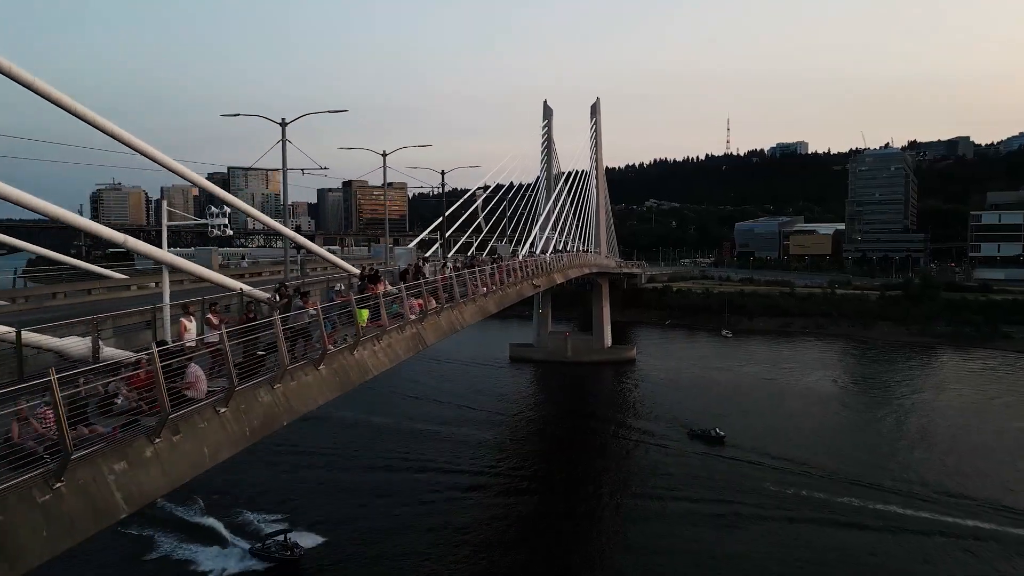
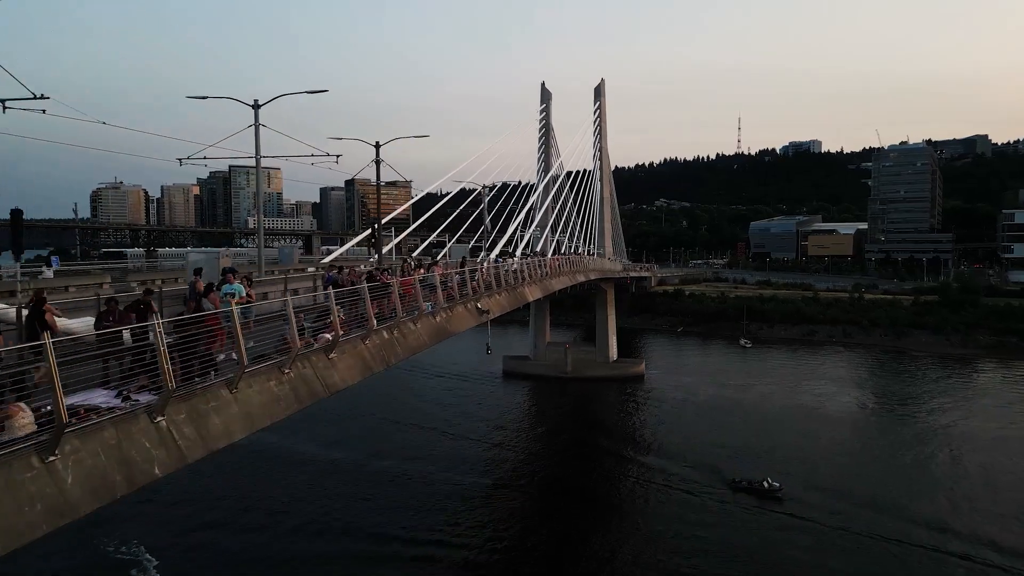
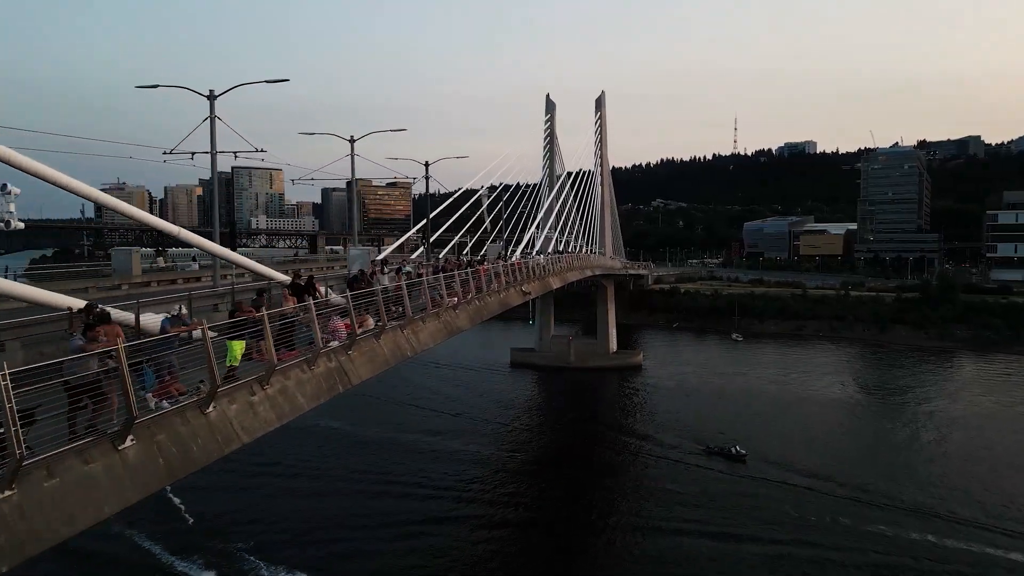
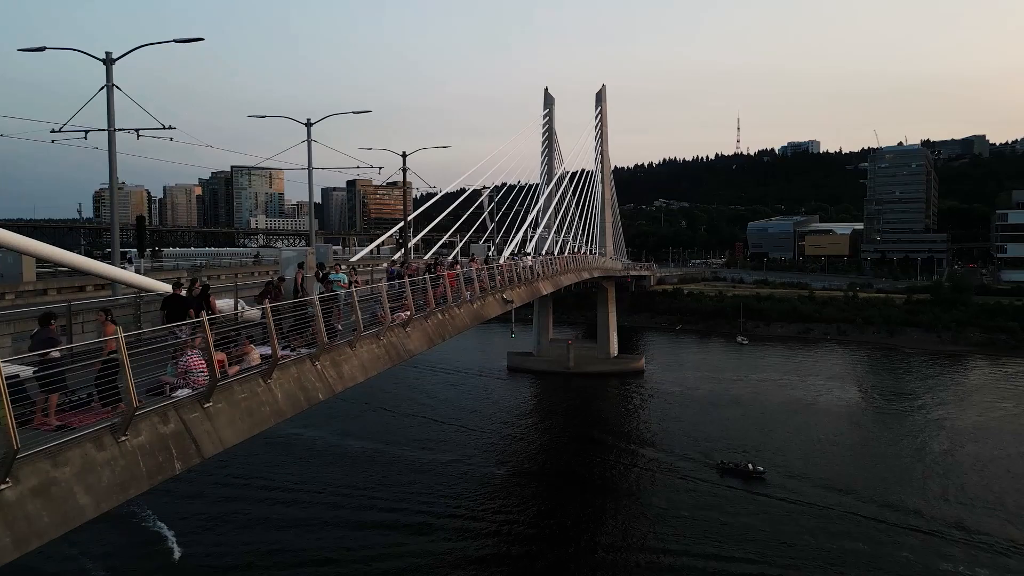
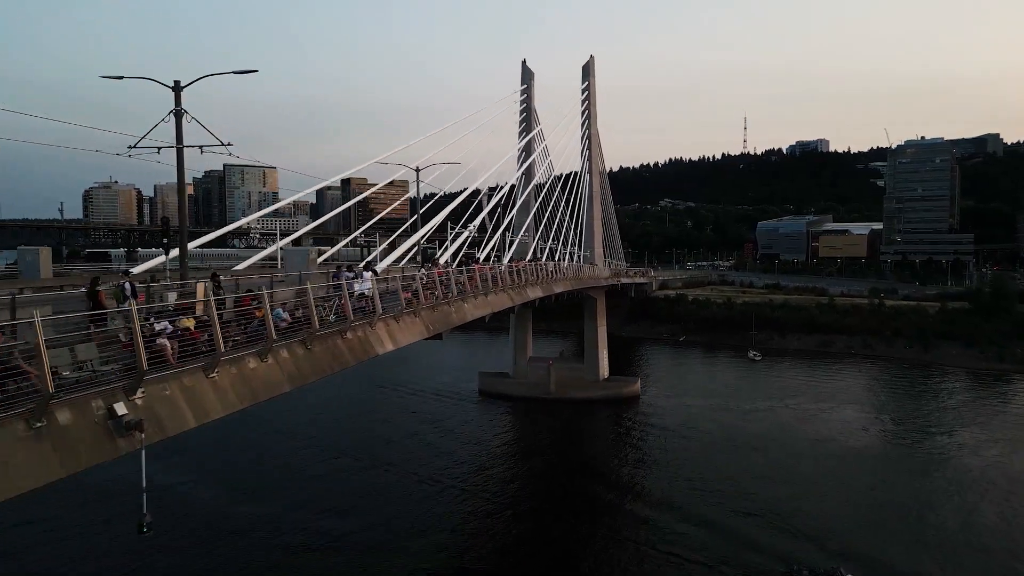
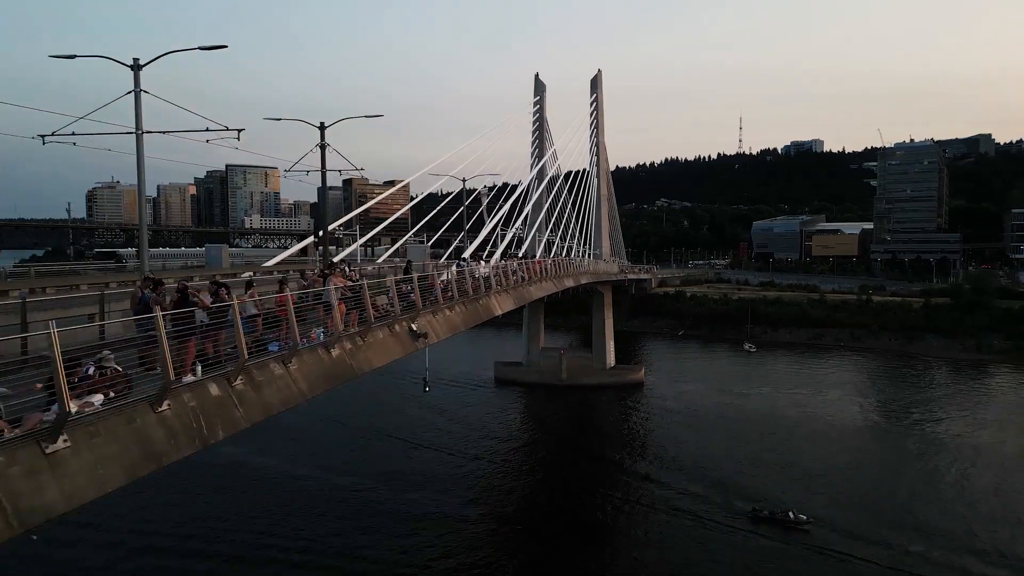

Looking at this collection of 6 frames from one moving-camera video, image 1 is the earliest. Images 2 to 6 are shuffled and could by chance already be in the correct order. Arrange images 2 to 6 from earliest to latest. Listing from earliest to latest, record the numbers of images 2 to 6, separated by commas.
3, 4, 2, 6, 5
